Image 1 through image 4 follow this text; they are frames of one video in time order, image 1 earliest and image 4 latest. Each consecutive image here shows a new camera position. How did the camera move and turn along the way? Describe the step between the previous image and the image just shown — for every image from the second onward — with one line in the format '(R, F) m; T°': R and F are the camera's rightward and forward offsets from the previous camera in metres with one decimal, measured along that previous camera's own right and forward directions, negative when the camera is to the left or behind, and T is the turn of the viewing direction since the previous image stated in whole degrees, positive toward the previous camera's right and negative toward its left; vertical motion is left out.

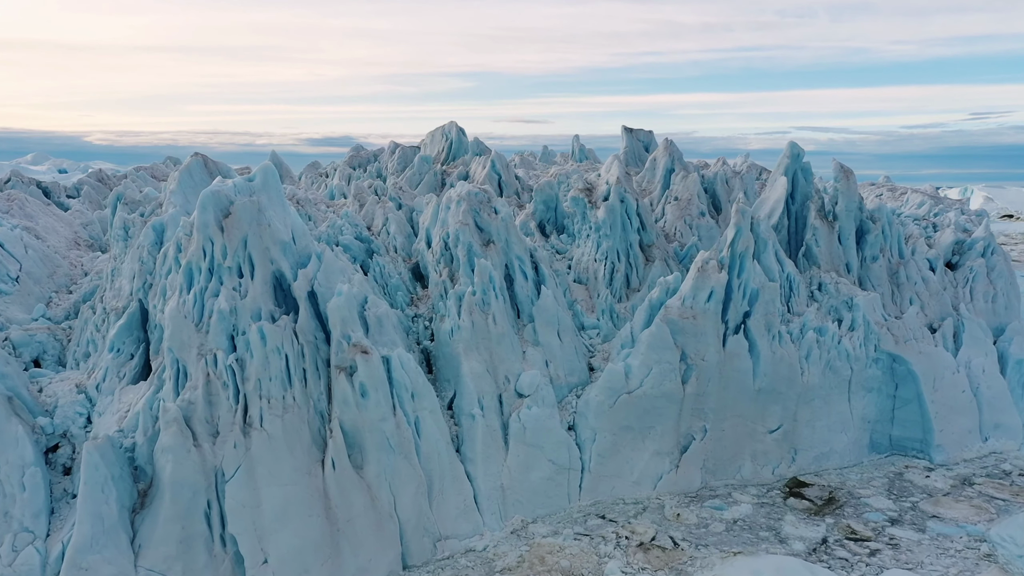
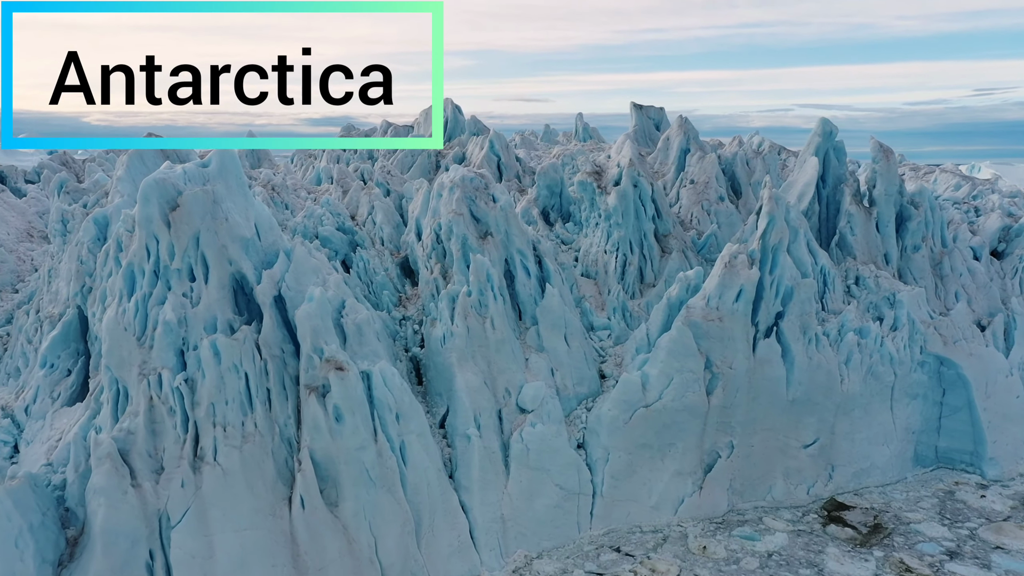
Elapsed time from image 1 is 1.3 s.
(0.0, +2.3) m; 0°
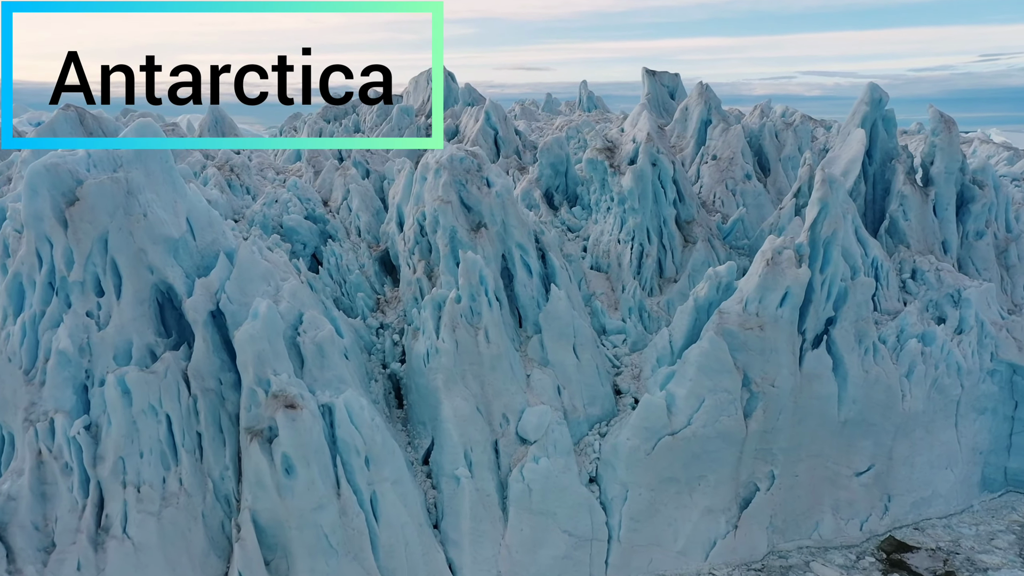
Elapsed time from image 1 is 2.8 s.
(0.0, +2.7) m; 0°
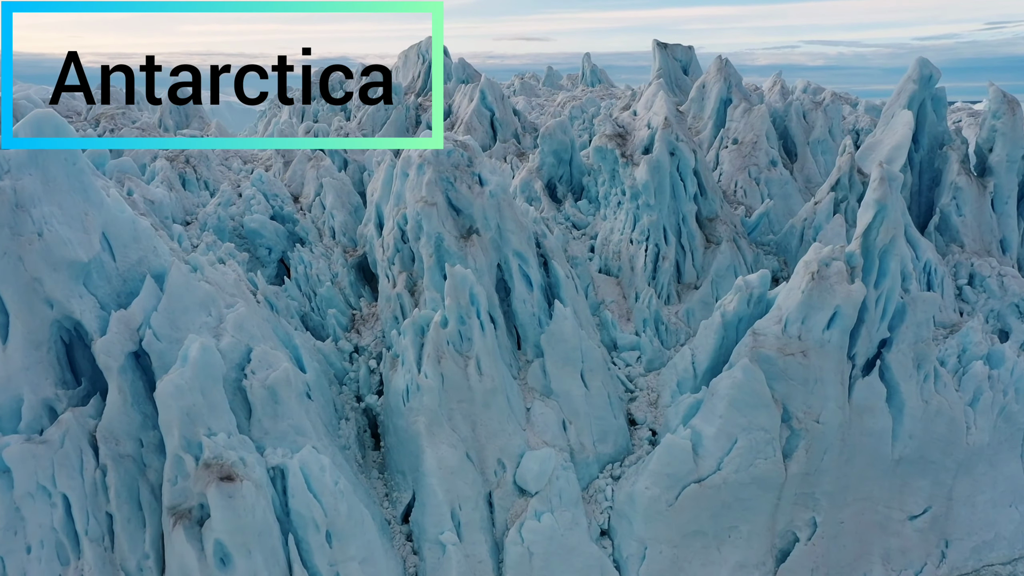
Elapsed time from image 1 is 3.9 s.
(0.0, +2.1) m; 0°
